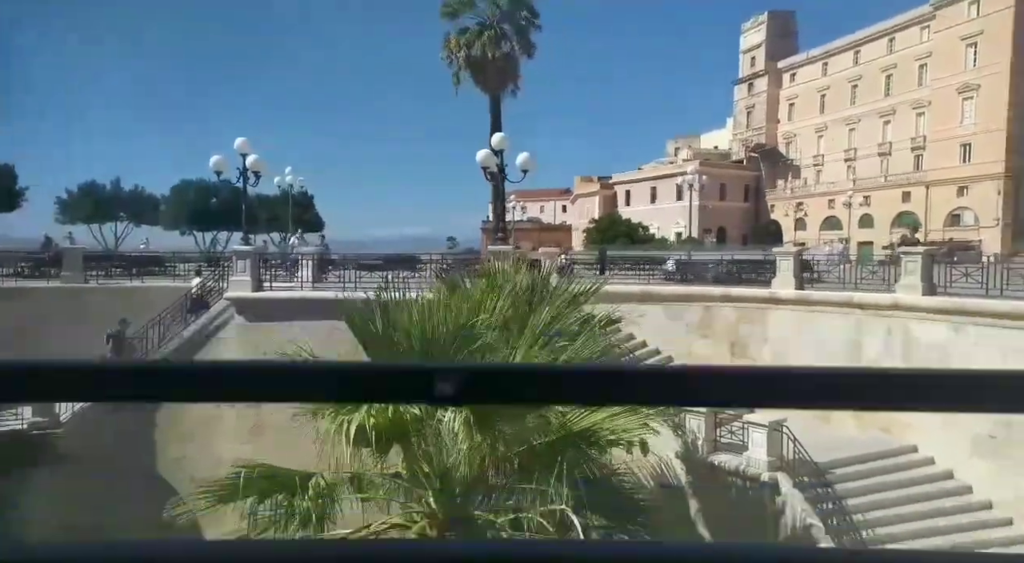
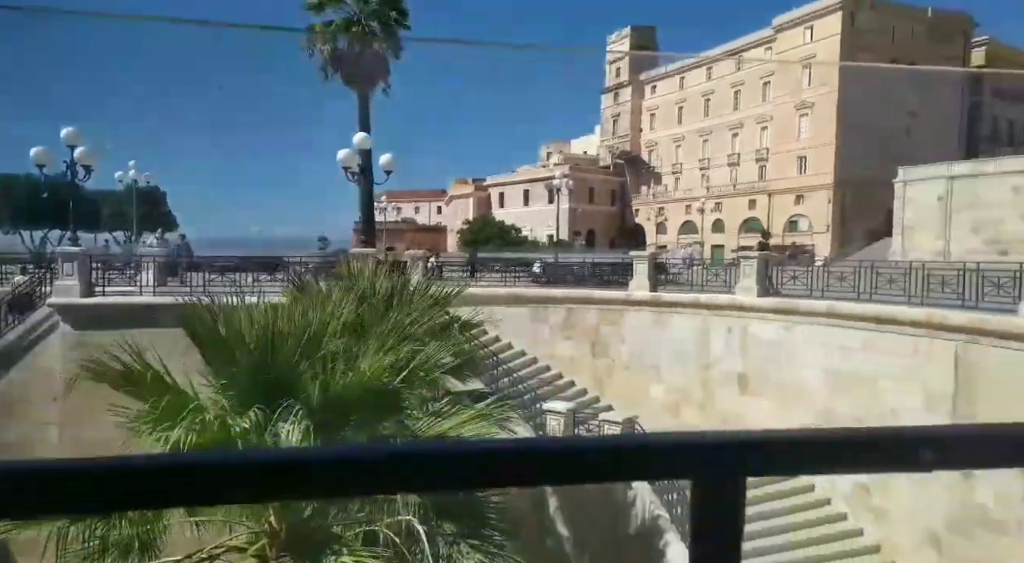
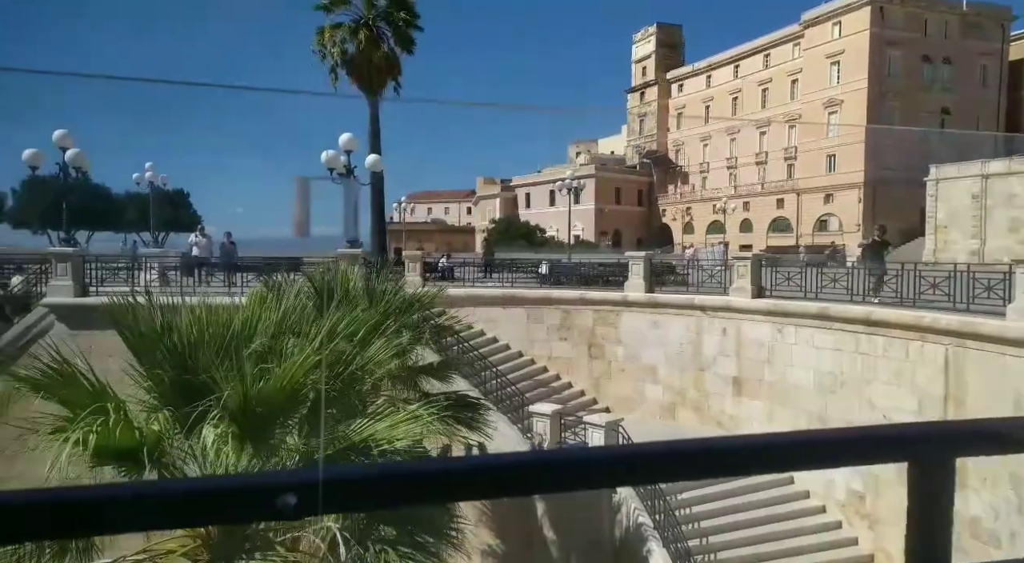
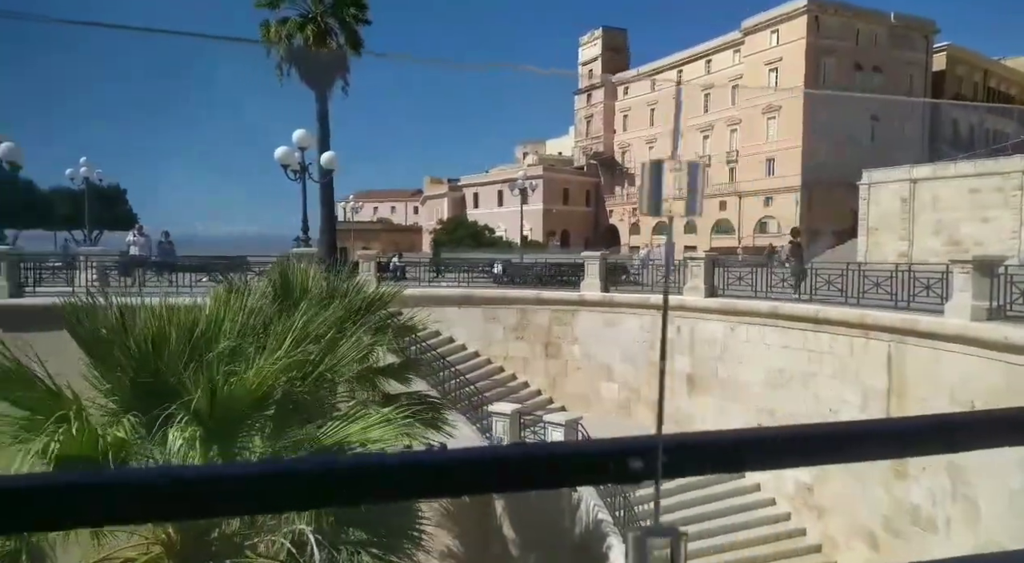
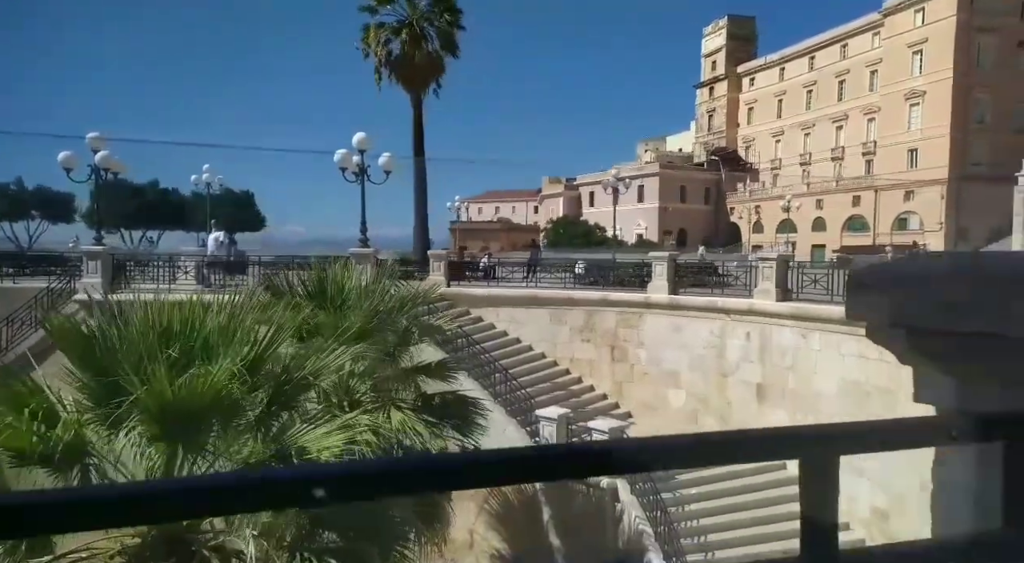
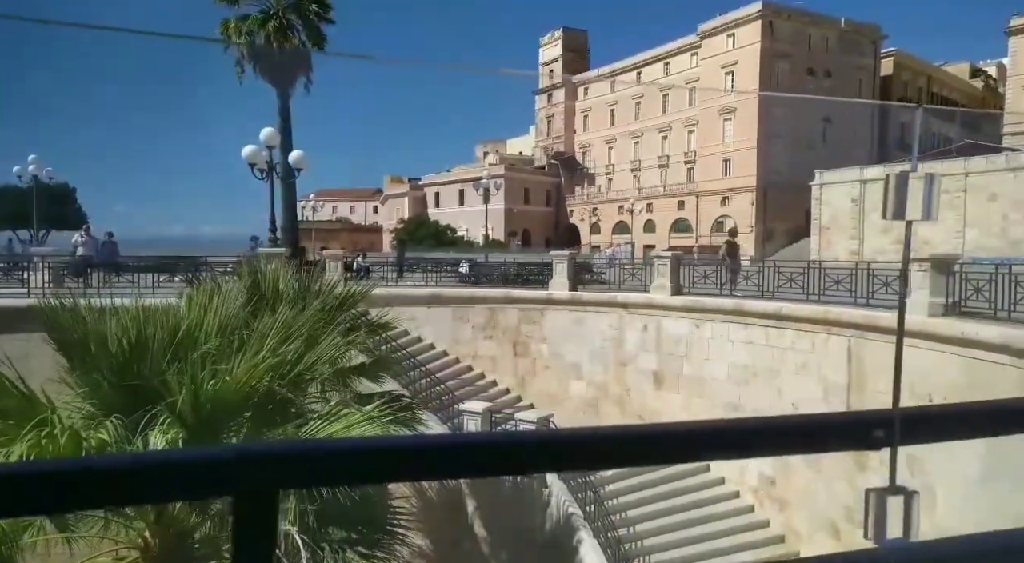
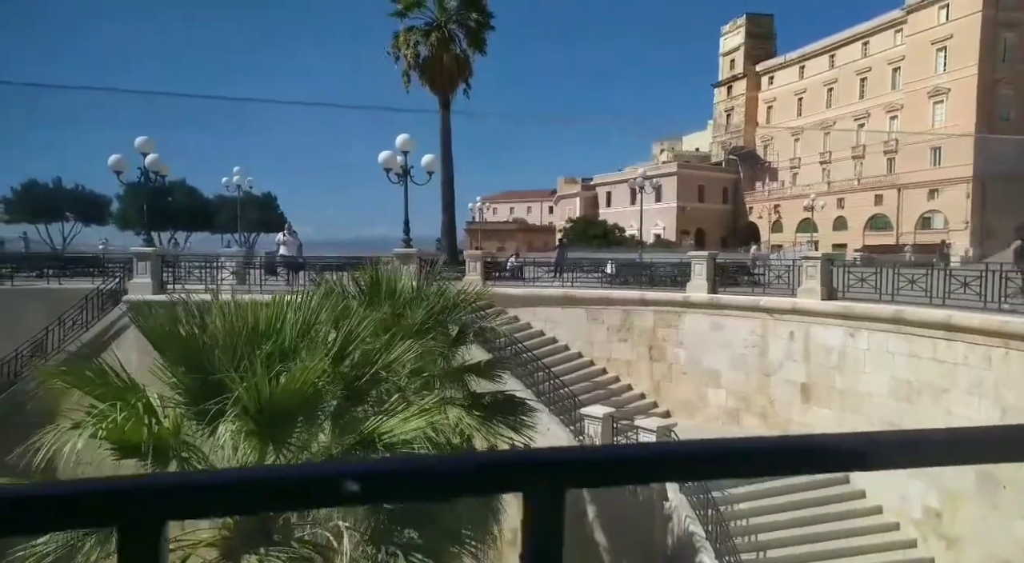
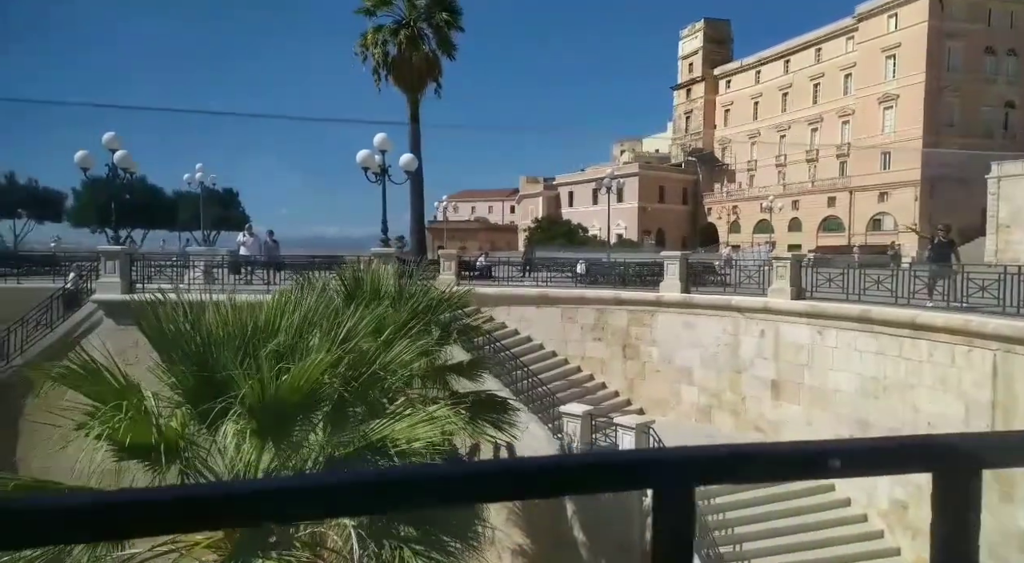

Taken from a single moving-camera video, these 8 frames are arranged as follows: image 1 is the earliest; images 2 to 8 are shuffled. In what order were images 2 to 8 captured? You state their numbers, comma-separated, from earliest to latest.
2, 6, 4, 3, 8, 7, 5
